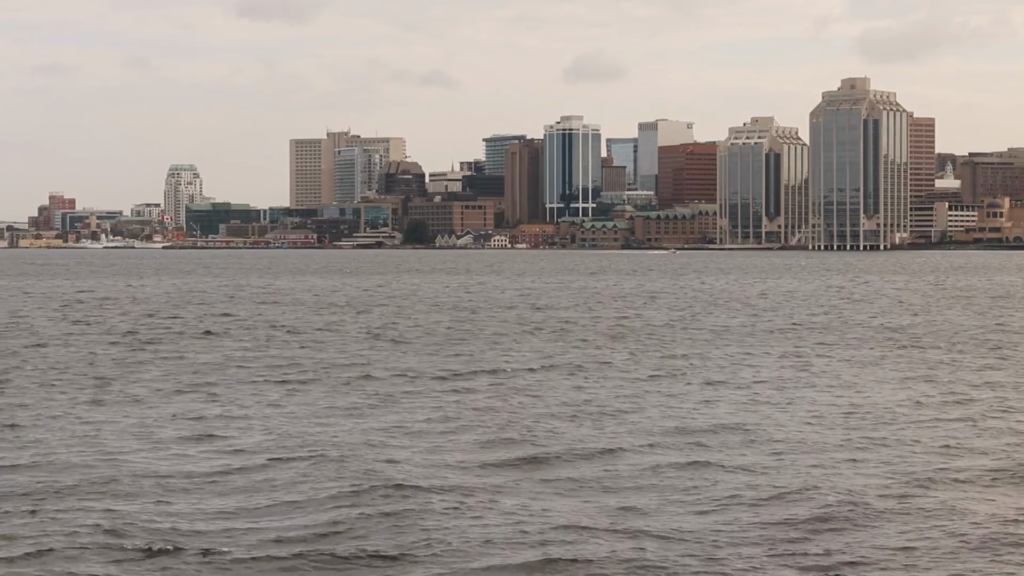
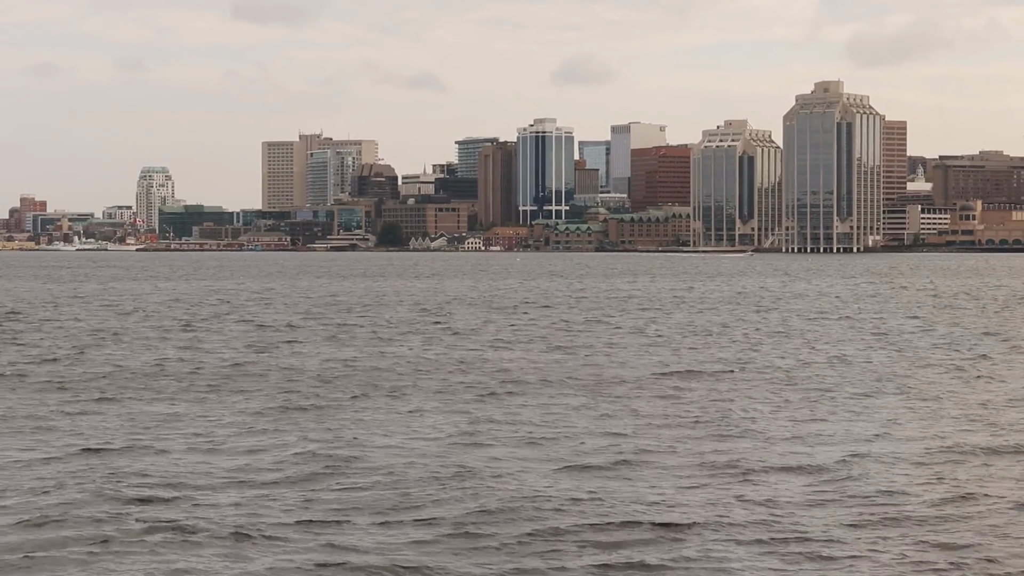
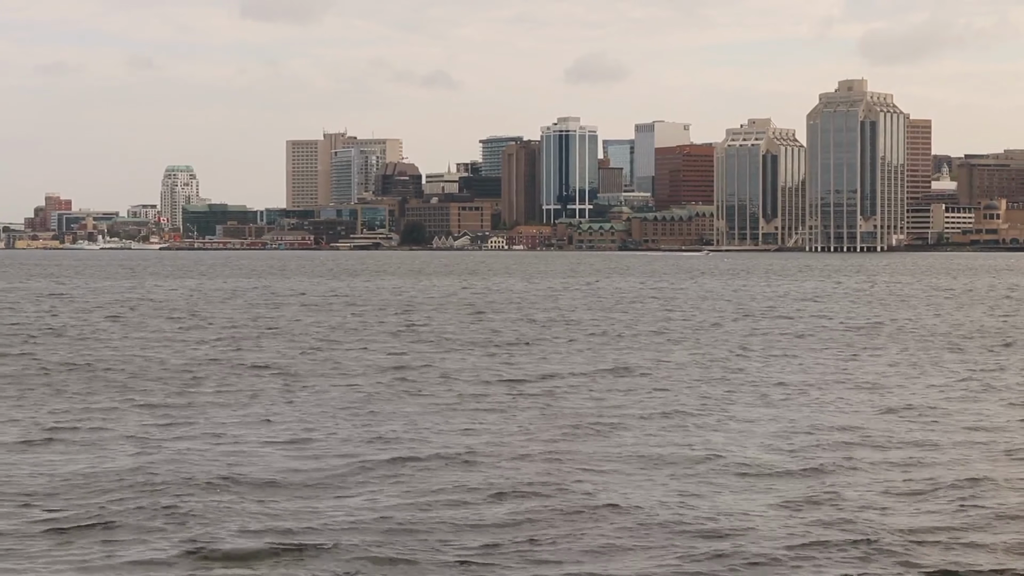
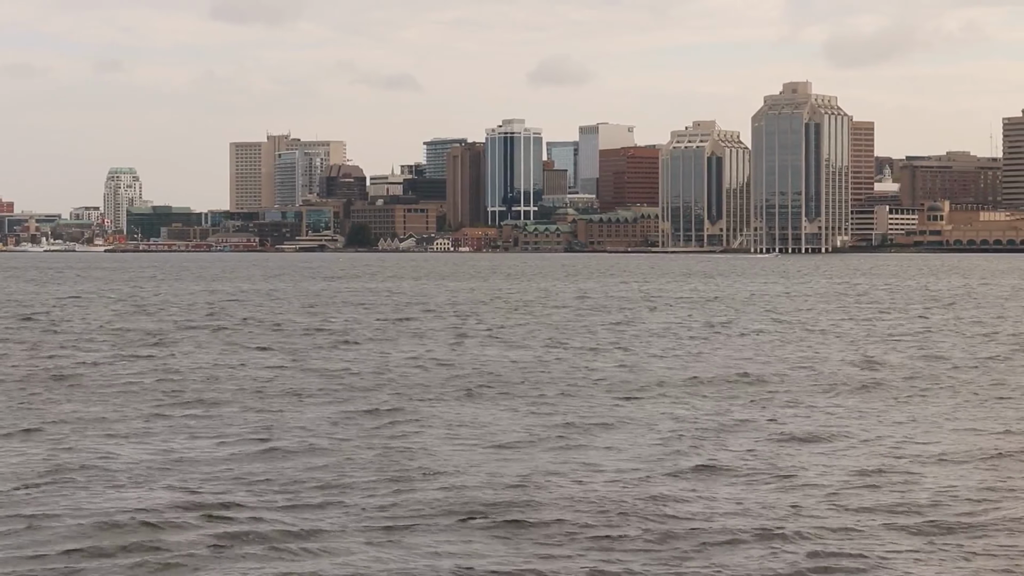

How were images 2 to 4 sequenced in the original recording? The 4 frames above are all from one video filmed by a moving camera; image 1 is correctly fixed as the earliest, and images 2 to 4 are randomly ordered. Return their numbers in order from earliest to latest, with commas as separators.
3, 2, 4
